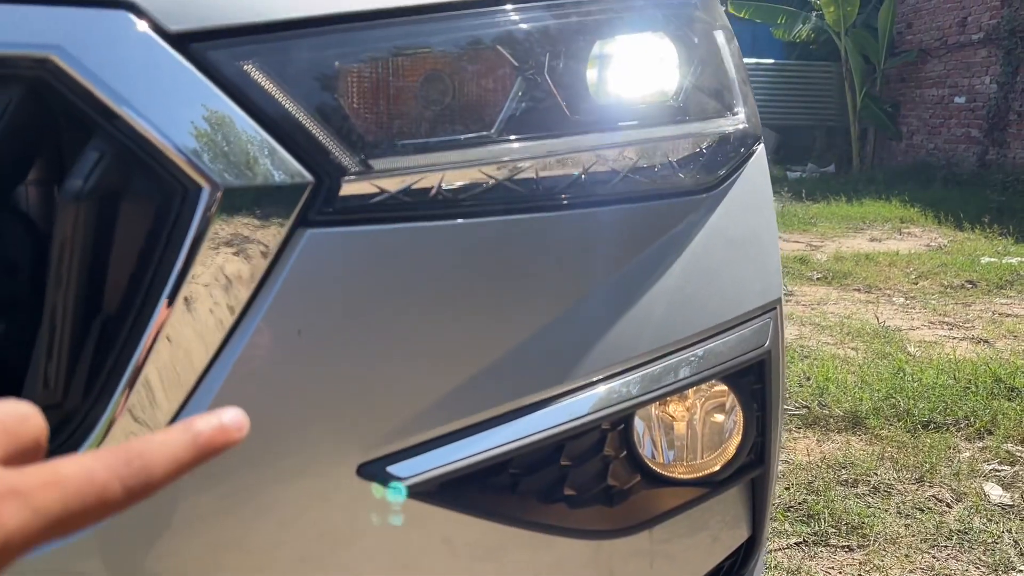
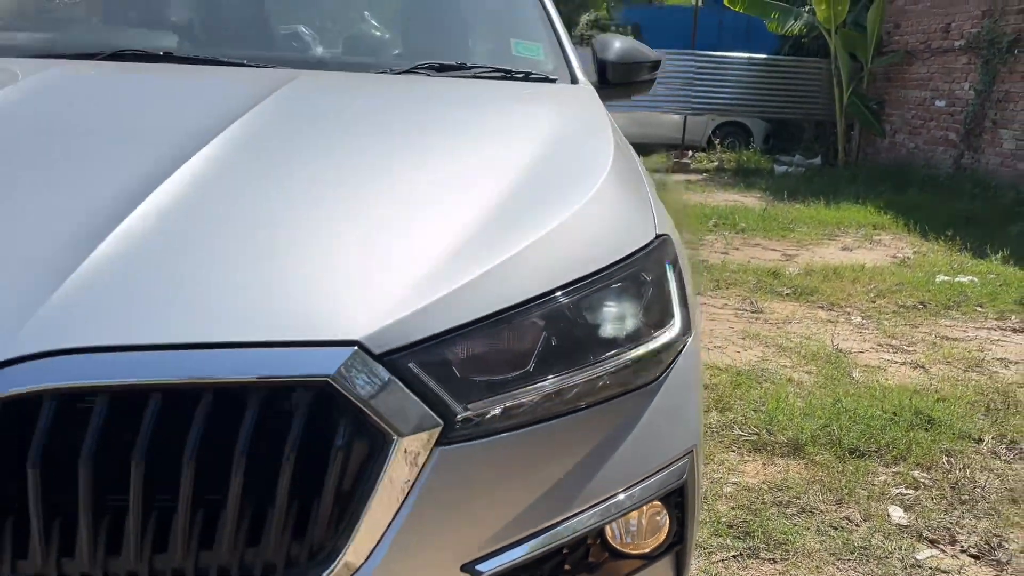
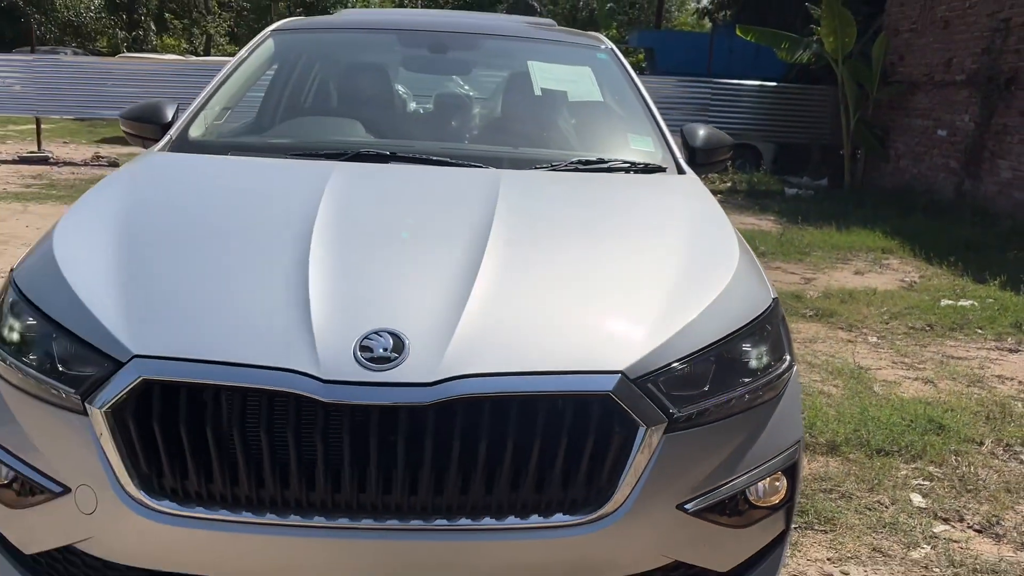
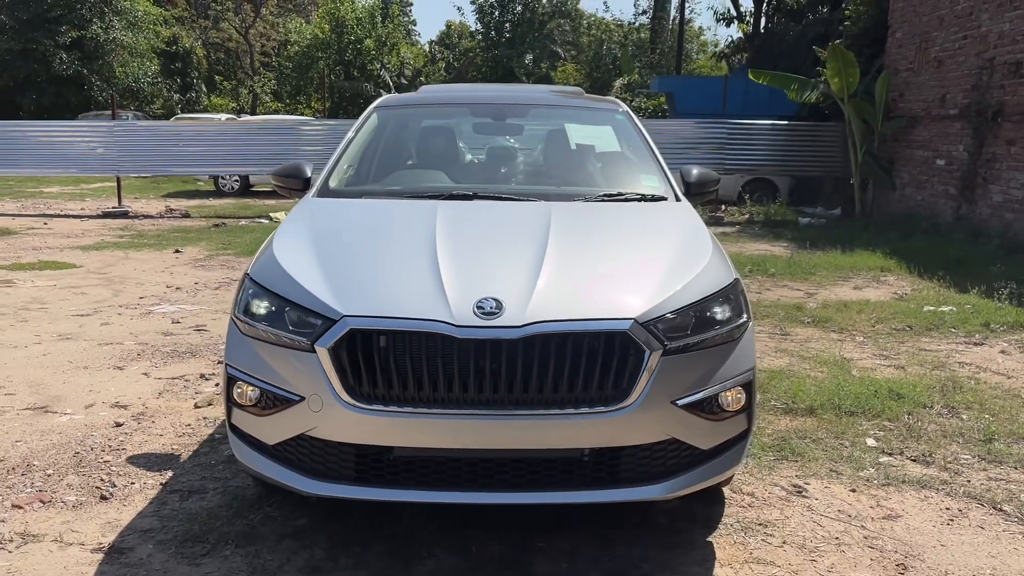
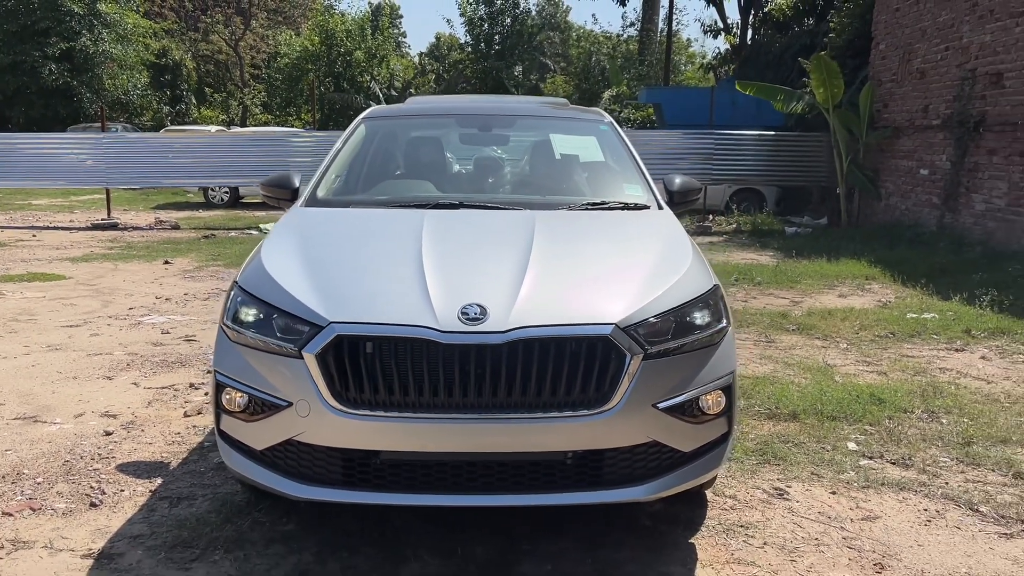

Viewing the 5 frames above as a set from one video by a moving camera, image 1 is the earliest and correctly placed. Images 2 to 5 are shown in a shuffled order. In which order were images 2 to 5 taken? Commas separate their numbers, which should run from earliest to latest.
2, 3, 4, 5
